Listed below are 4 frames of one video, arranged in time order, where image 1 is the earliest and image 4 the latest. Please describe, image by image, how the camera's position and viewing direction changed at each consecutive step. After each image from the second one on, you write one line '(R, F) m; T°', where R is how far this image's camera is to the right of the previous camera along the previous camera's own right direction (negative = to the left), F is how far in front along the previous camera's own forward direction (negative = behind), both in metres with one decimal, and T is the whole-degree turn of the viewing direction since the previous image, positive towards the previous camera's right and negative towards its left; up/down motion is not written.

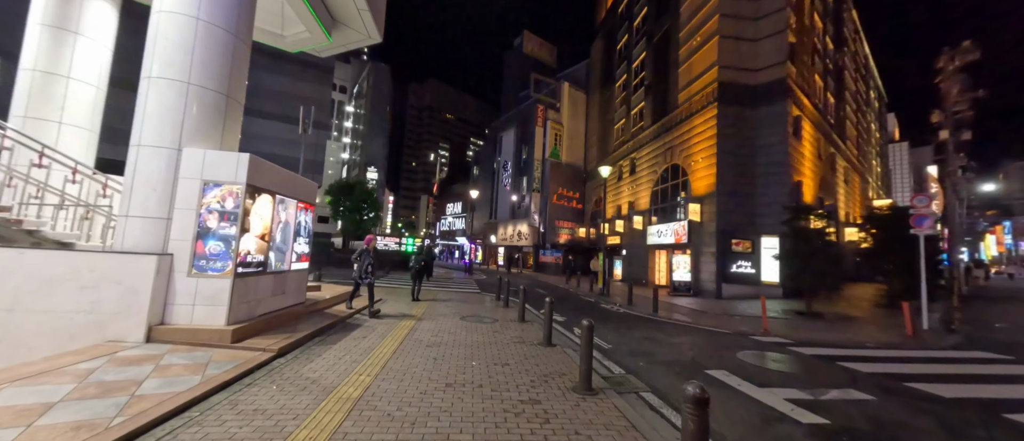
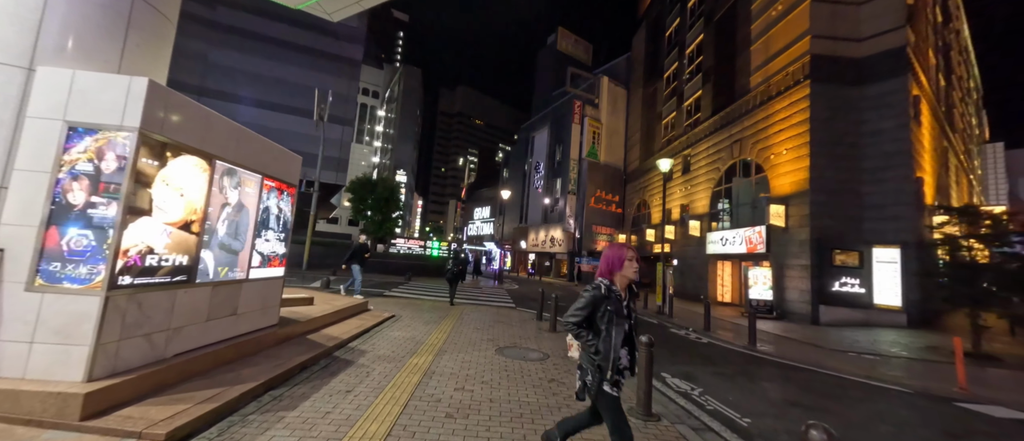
(-0.6, +2.9) m; -4°
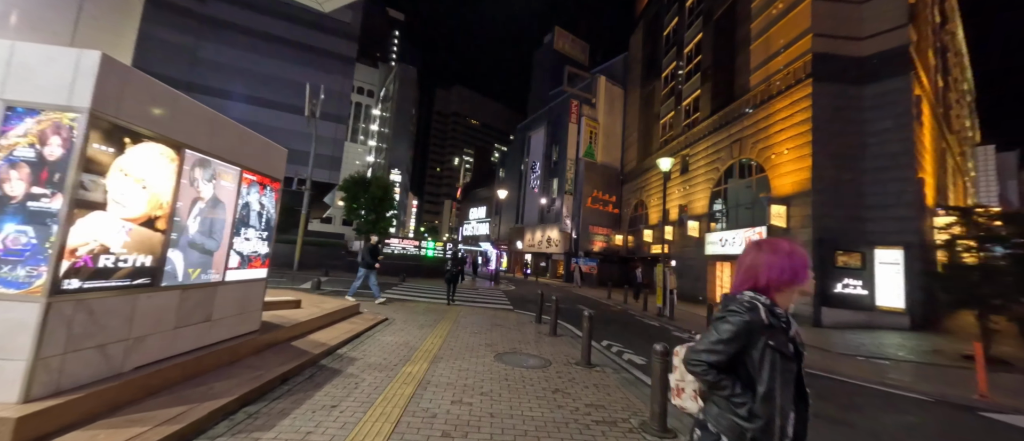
(-0.1, +0.4) m; +1°
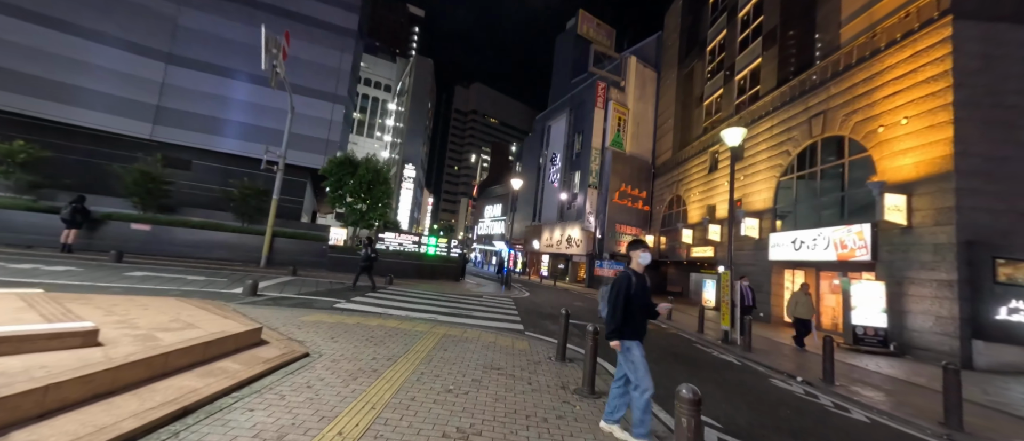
(+0.1, +3.9) m; -3°
